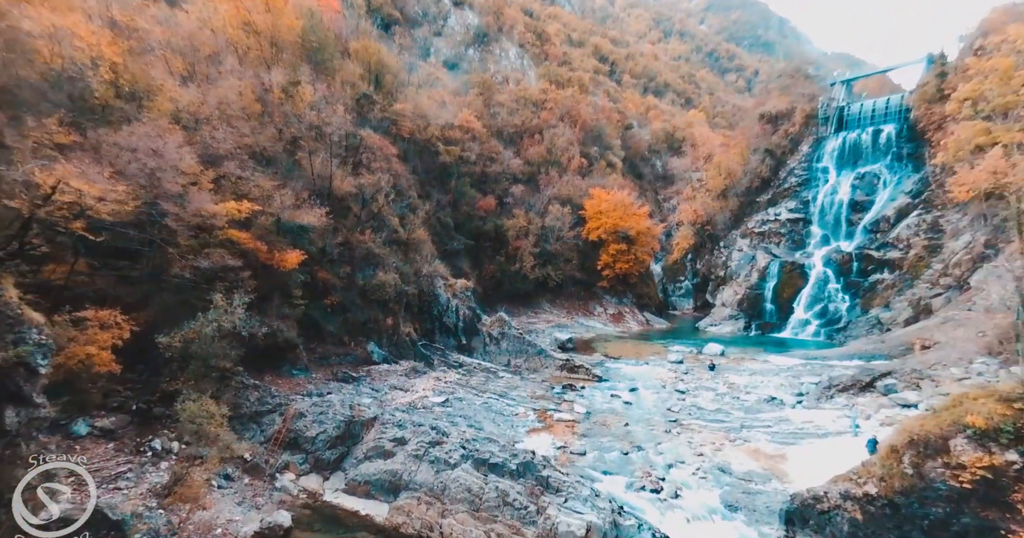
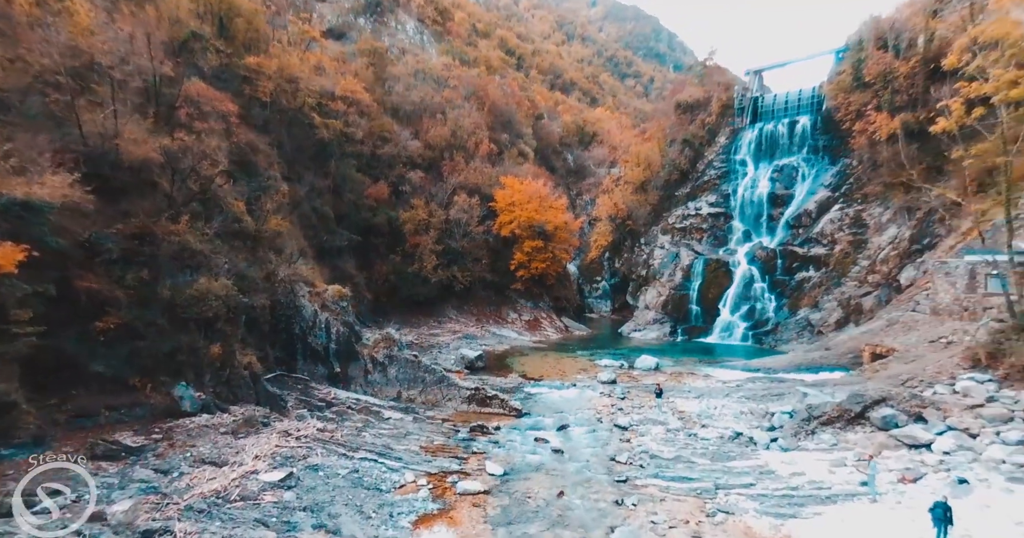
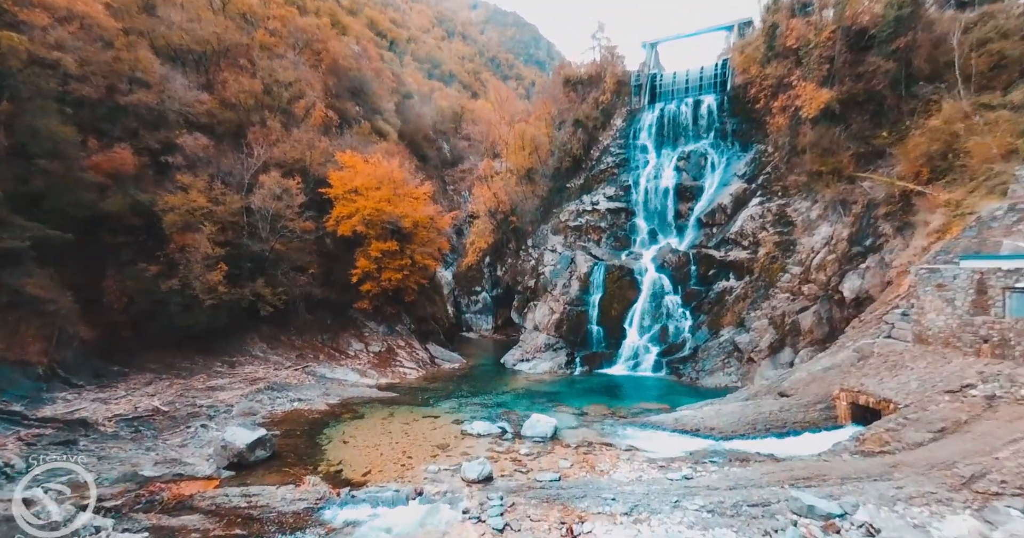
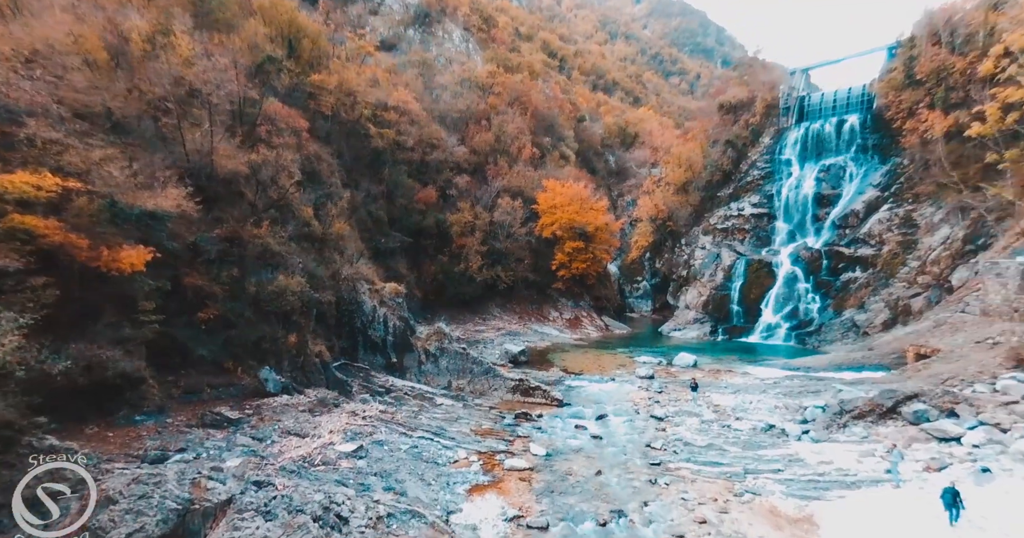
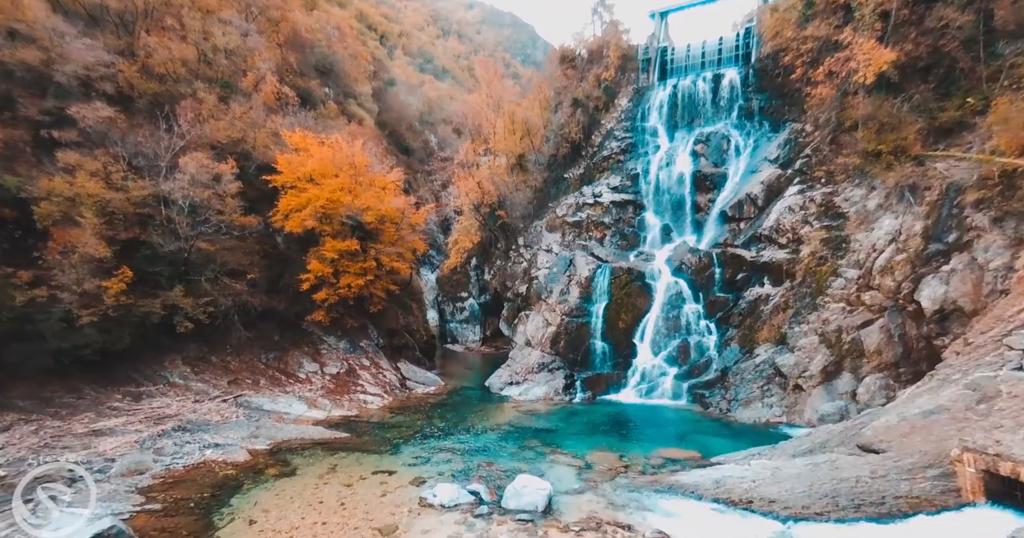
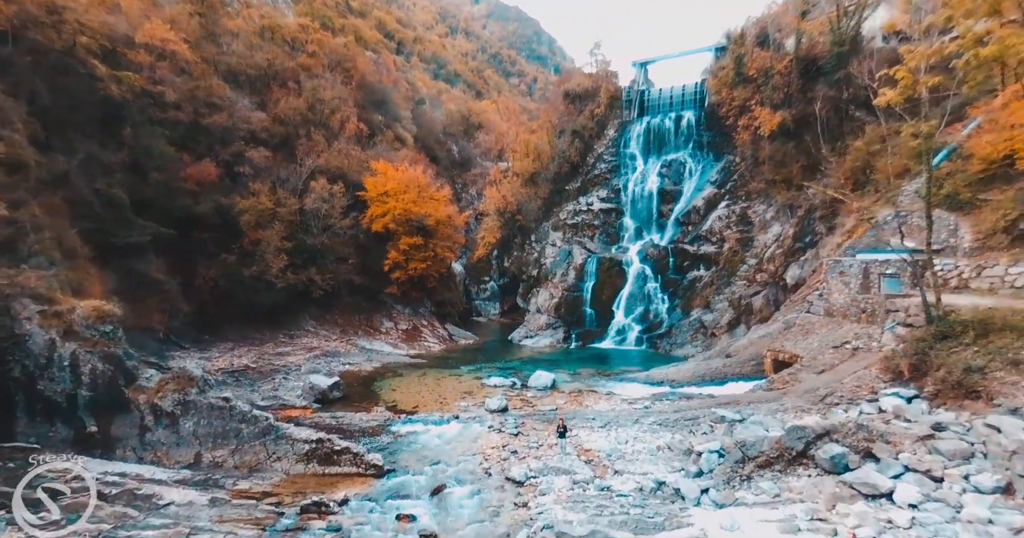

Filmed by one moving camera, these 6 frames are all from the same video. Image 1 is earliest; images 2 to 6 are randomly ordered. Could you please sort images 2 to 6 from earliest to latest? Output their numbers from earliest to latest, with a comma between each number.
4, 2, 6, 3, 5
